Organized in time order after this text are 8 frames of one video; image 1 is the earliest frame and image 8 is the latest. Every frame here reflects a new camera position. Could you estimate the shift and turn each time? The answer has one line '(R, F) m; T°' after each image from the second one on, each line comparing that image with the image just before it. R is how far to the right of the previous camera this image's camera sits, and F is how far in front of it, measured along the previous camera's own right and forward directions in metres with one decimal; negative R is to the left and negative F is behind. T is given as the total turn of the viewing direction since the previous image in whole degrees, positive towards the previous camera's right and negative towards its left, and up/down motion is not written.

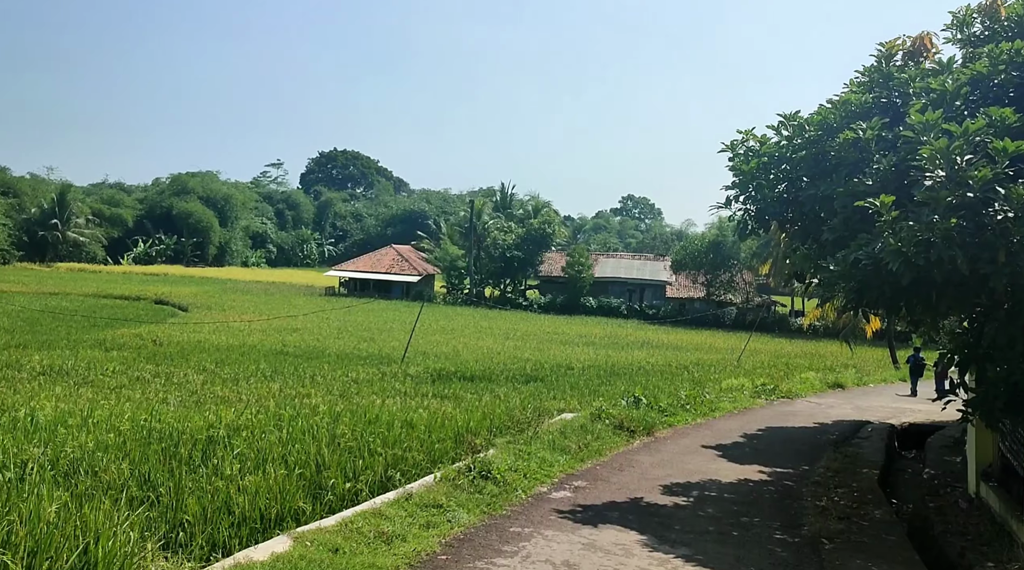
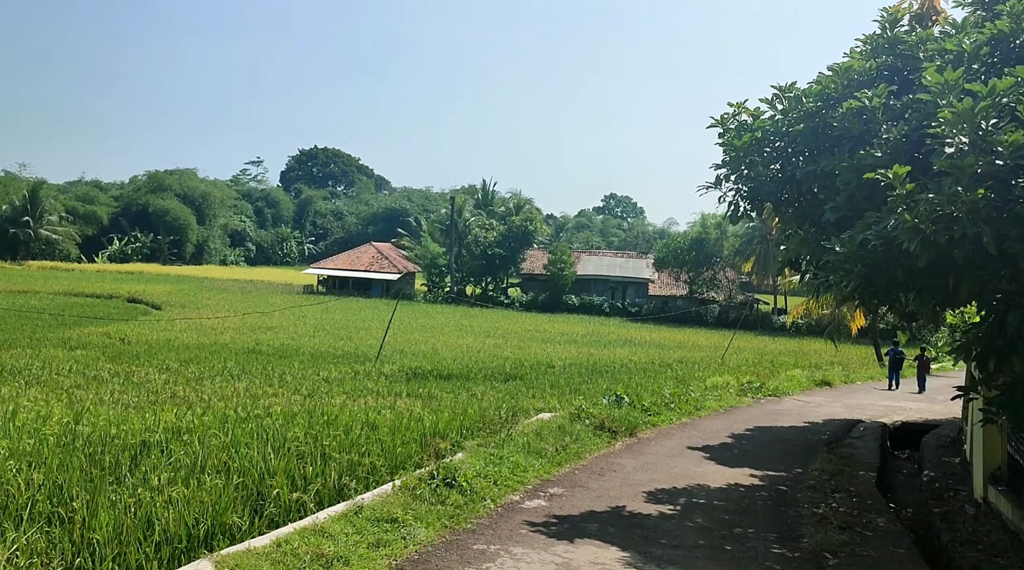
(+0.1, +0.6) m; +1°
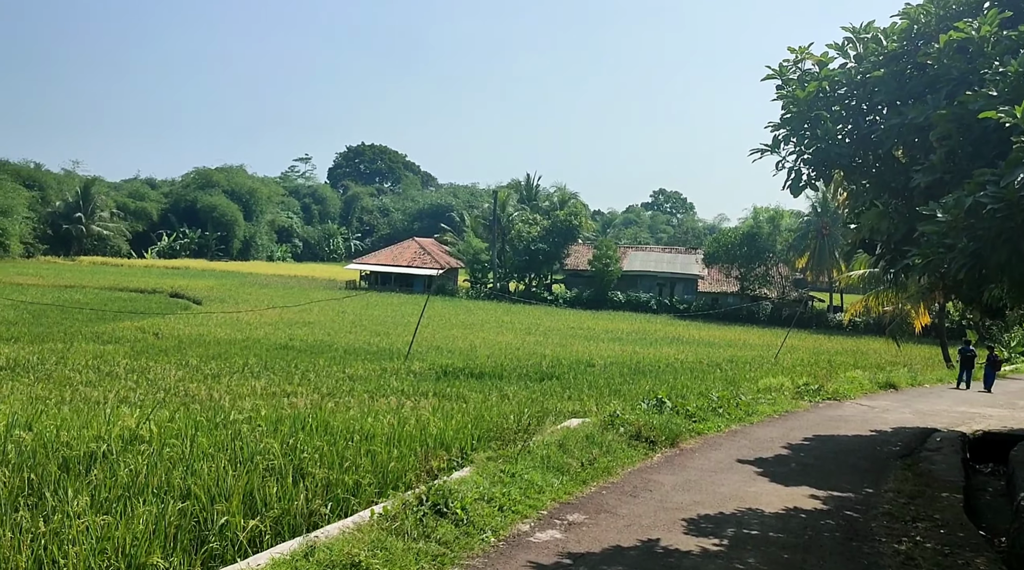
(+0.2, +1.1) m; -3°
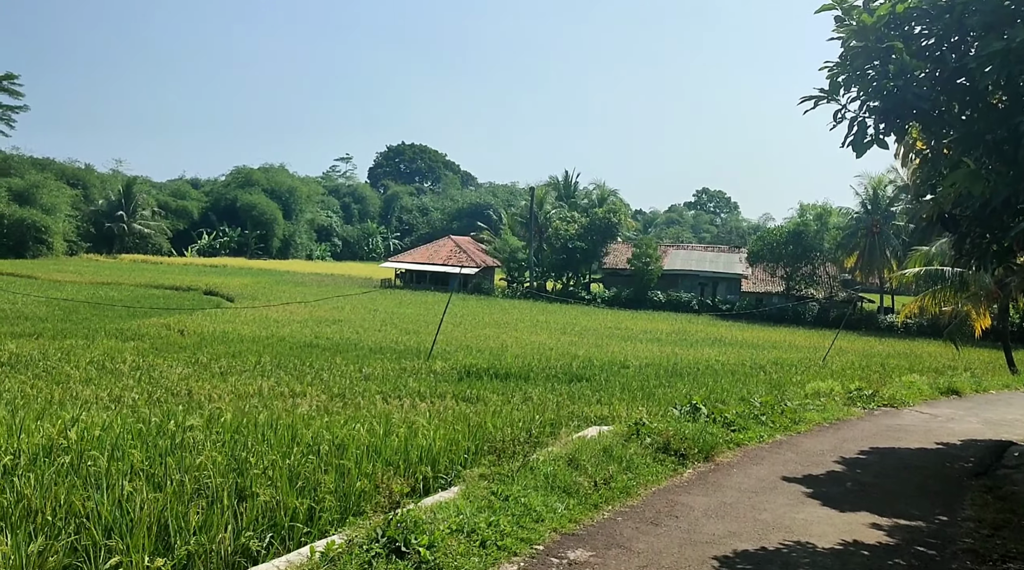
(+0.2, +1.0) m; -3°
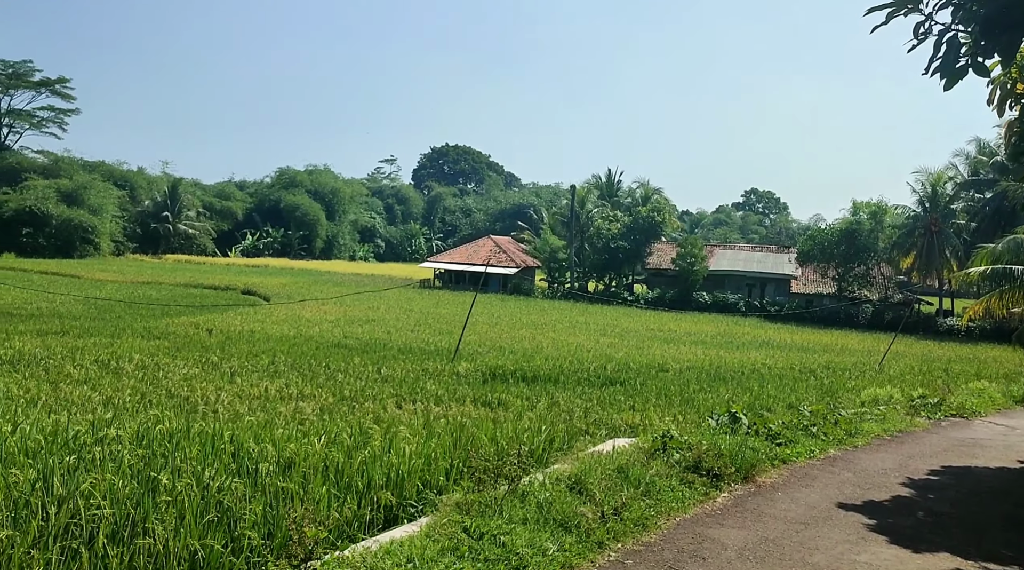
(+0.3, +1.0) m; -3°
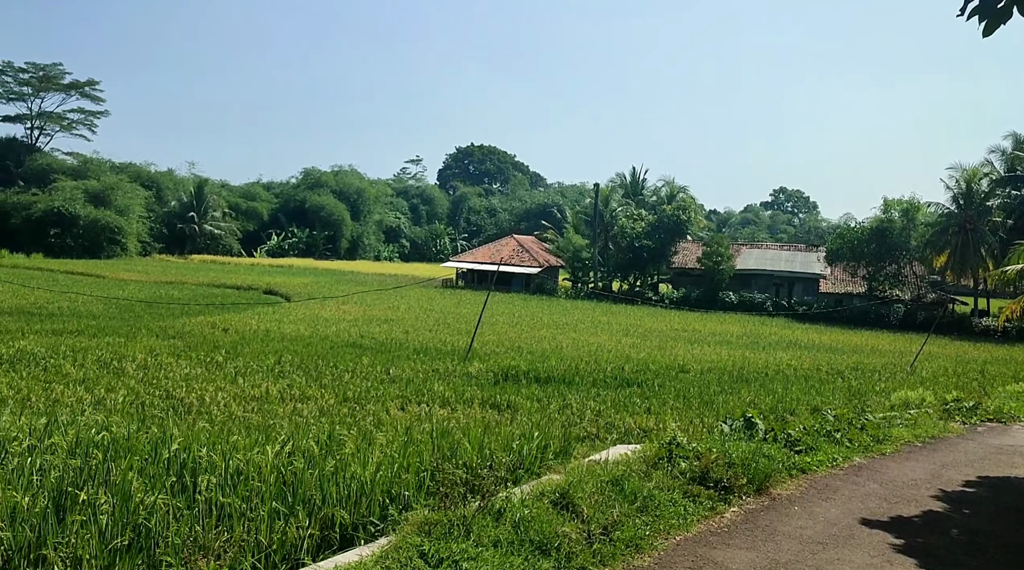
(+0.2, +0.5) m; -2°
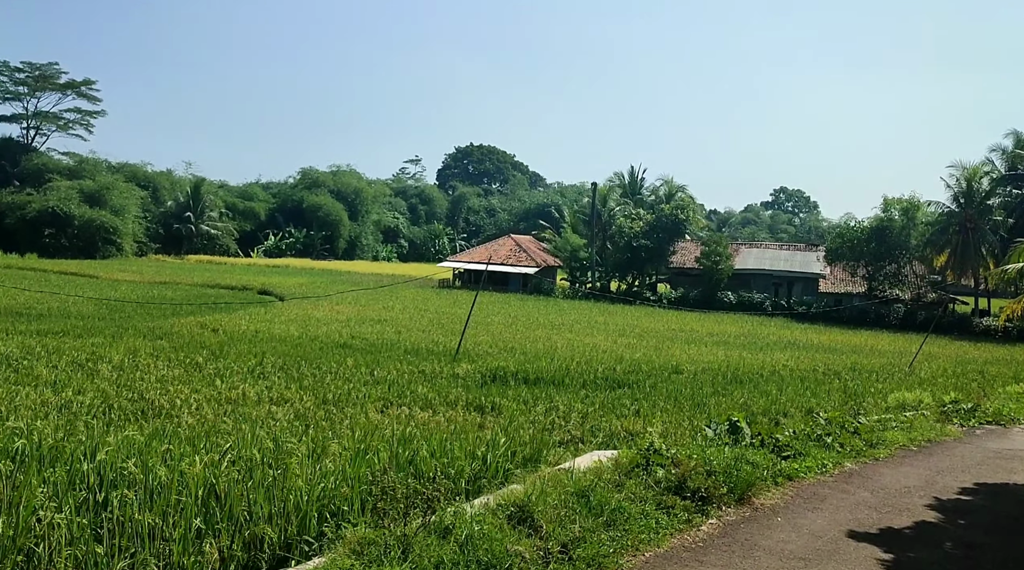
(+0.2, +0.3) m; 0°
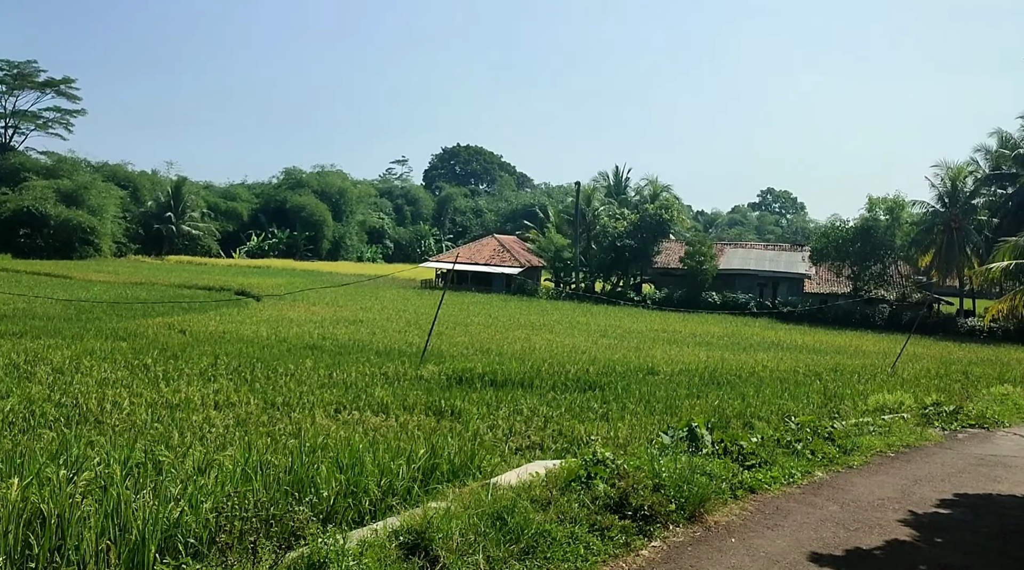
(+0.3, +0.6) m; +1°
